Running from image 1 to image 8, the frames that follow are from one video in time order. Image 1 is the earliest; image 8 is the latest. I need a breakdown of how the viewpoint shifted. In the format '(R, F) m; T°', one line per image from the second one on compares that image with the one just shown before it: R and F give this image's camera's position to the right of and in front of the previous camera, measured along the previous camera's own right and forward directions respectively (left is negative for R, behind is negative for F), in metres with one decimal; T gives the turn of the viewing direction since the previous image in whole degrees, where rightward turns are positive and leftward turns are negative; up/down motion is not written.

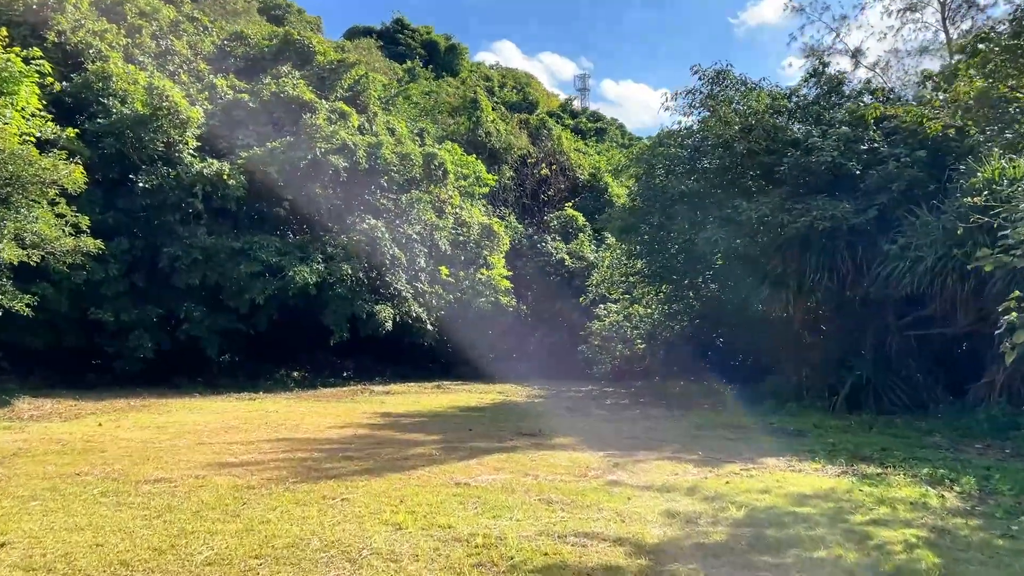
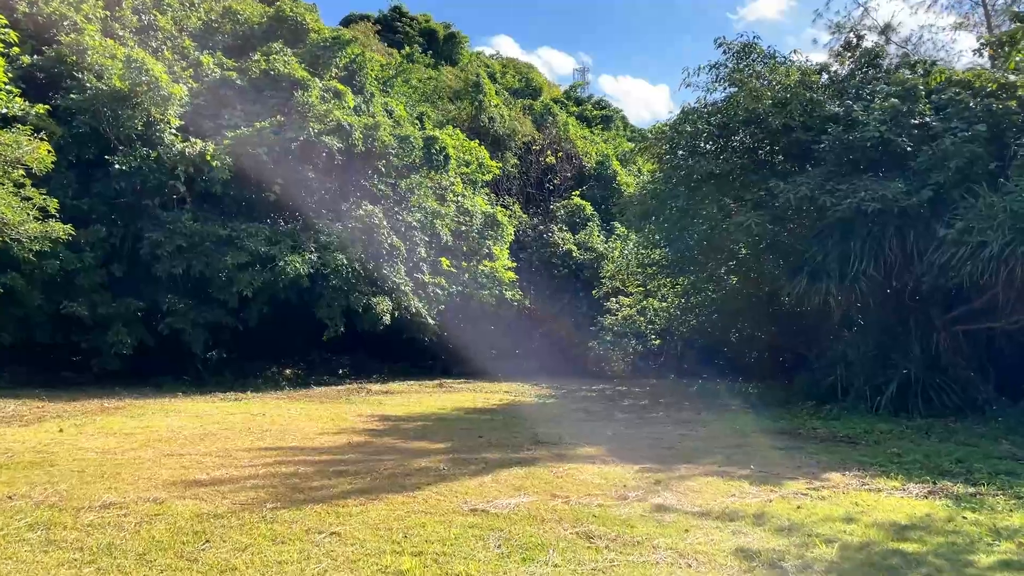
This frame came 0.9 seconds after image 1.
(-0.1, +0.9) m; 0°
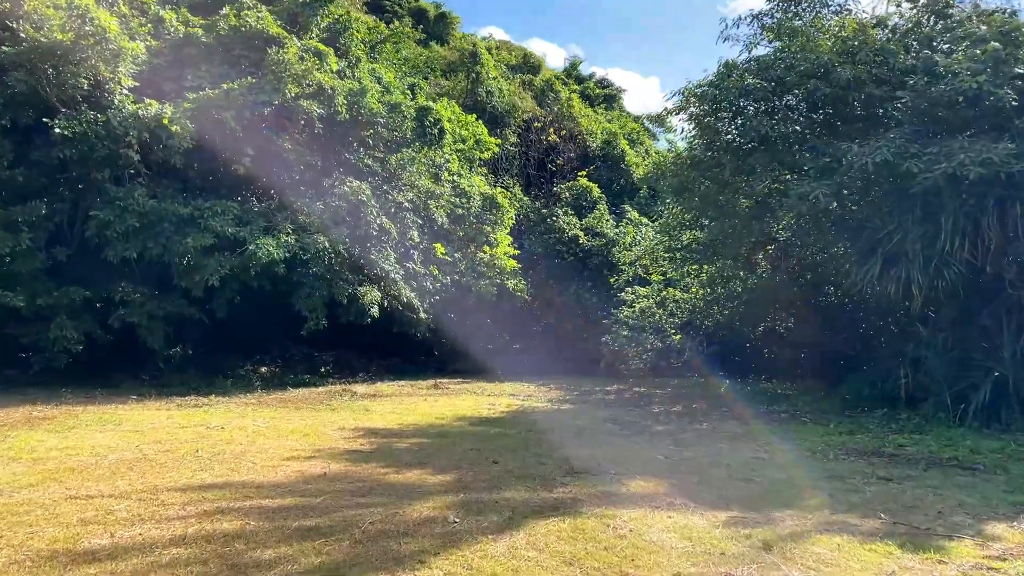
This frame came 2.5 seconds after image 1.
(-0.2, +1.6) m; +1°
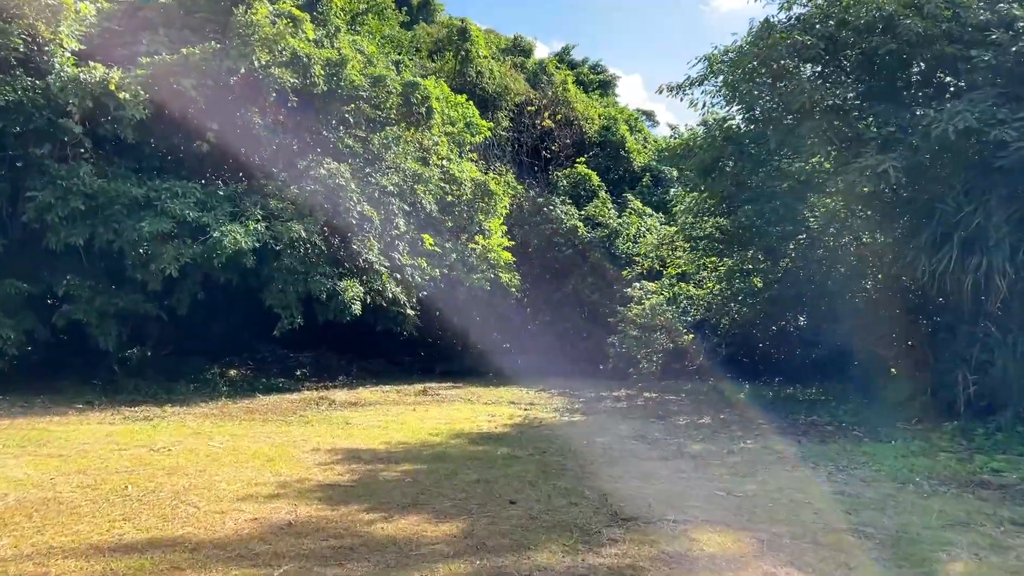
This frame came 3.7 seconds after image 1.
(-0.2, +1.2) m; +1°
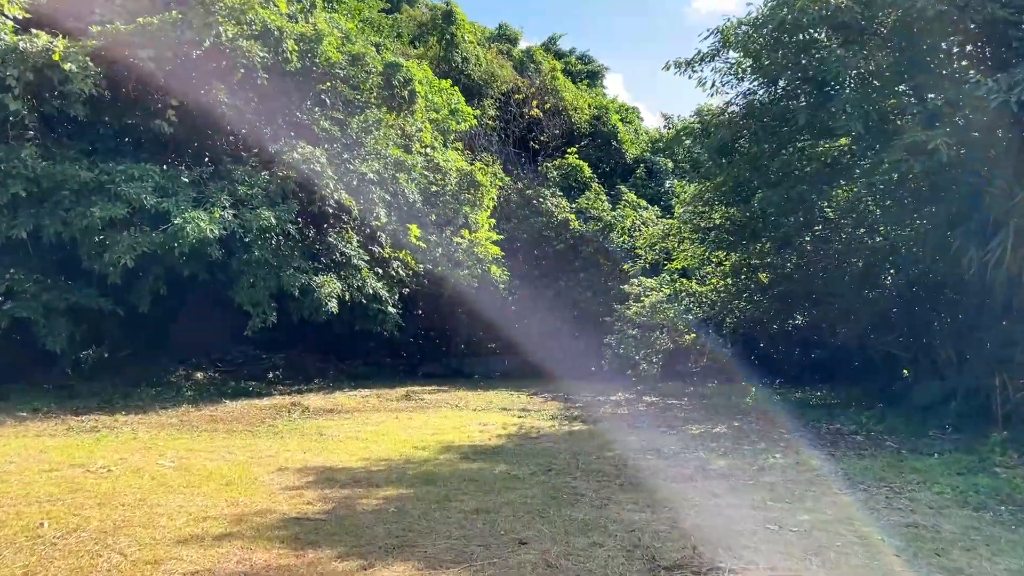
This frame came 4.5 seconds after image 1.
(-0.1, +0.8) m; +1°
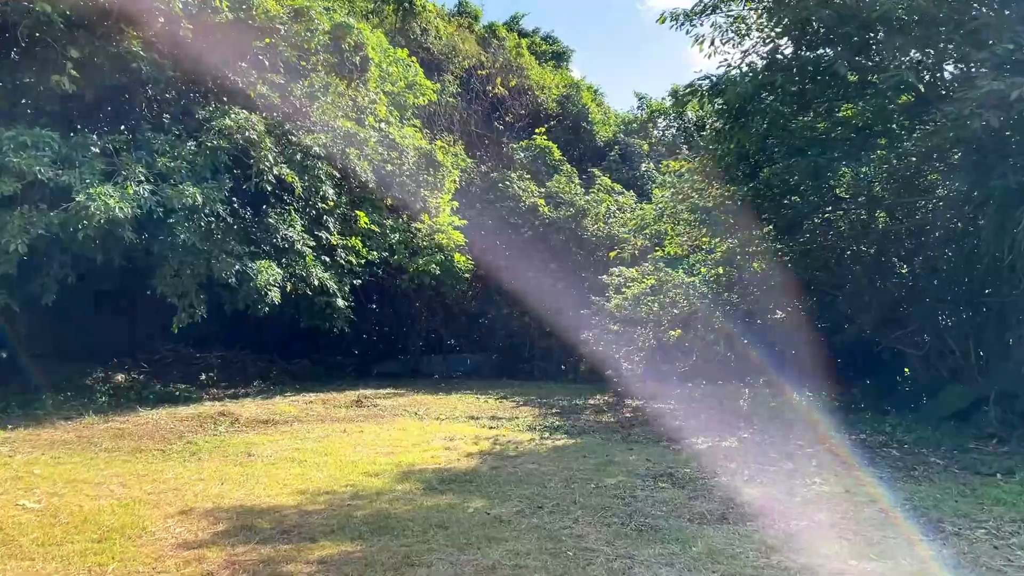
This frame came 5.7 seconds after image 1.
(-0.1, +1.2) m; +3°
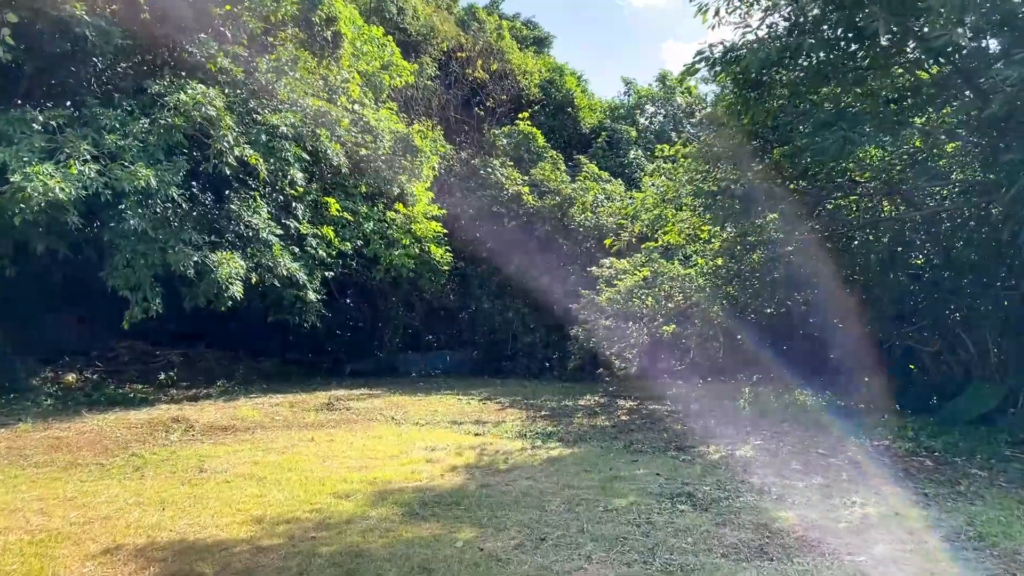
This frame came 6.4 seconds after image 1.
(-0.1, +0.6) m; +2°
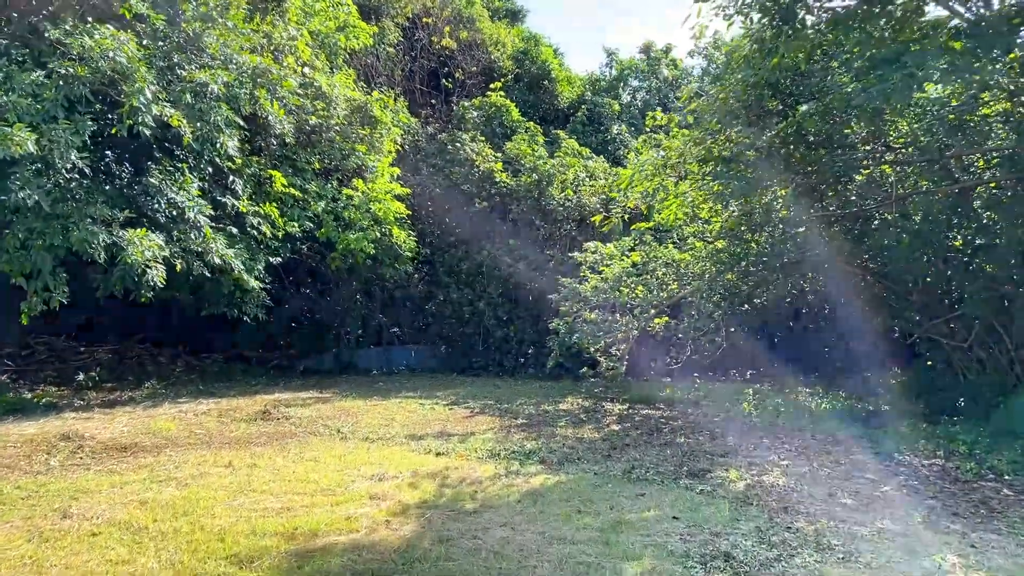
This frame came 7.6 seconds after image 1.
(0.0, +1.1) m; +2°
